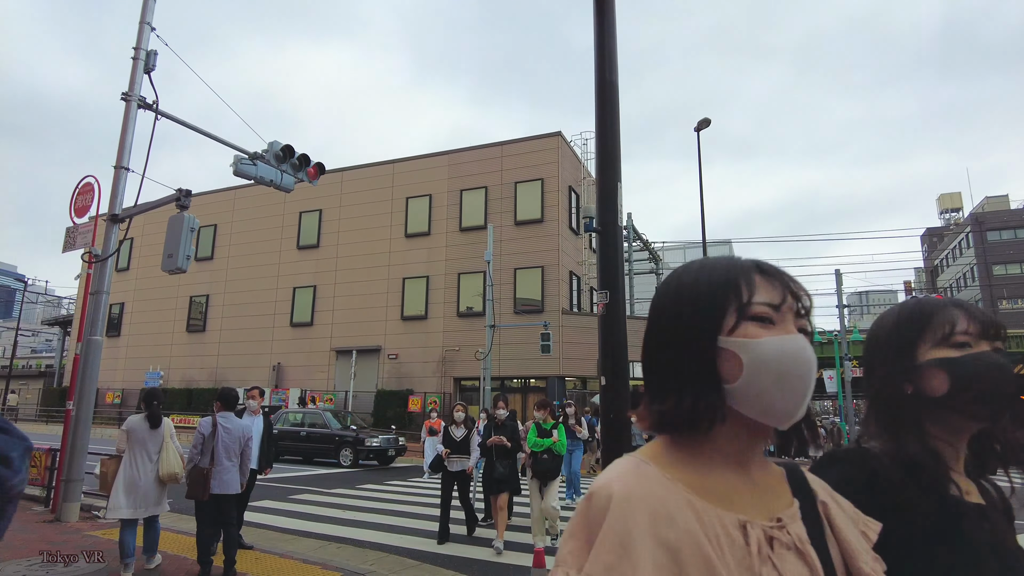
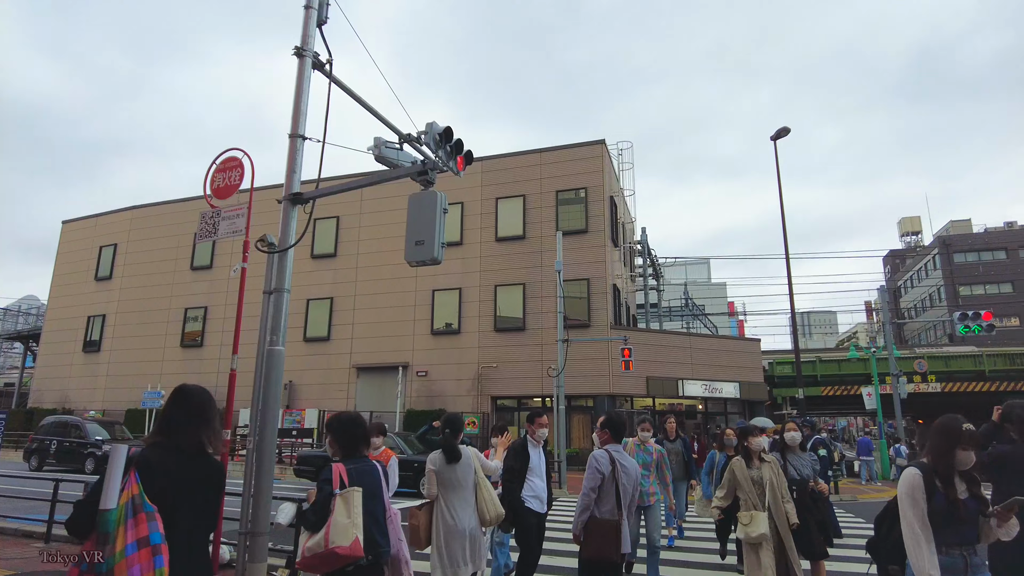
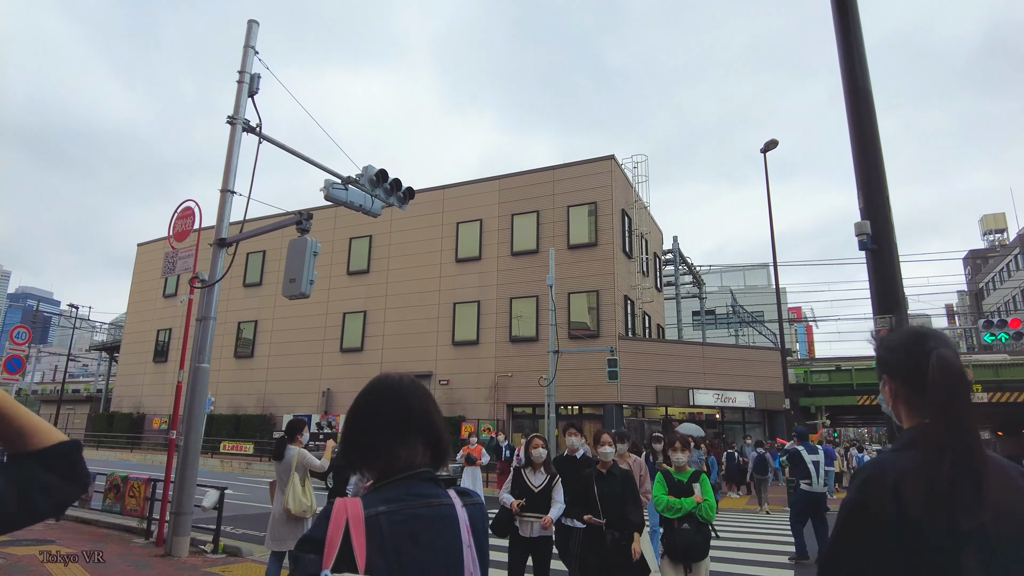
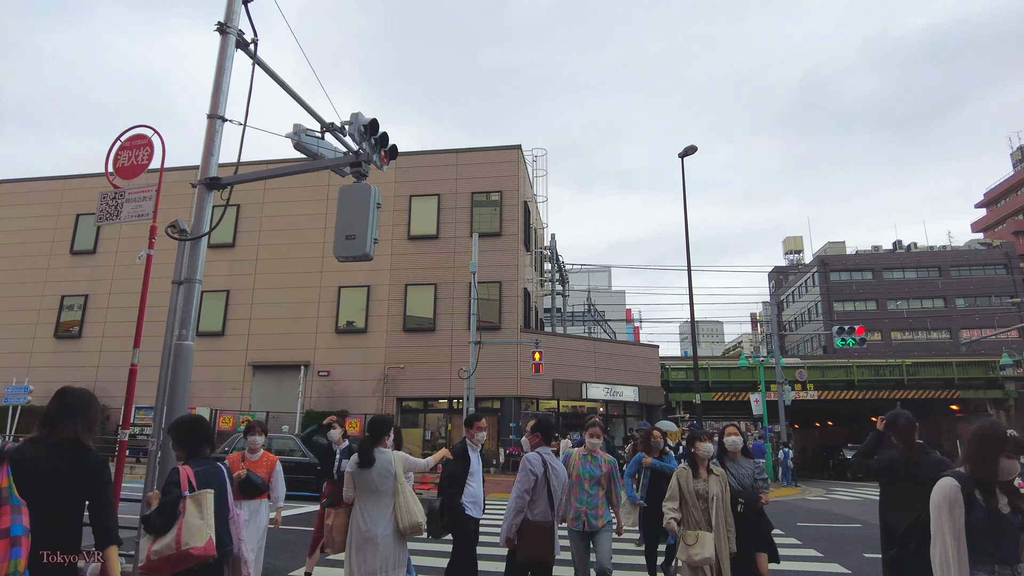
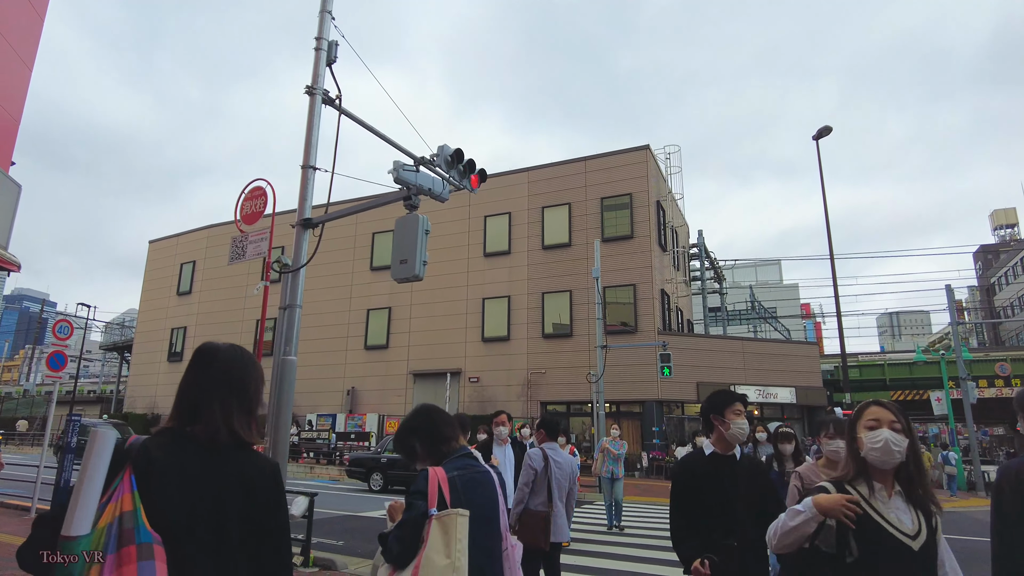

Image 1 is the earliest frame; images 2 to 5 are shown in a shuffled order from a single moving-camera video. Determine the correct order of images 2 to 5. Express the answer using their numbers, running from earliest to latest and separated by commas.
3, 5, 2, 4
